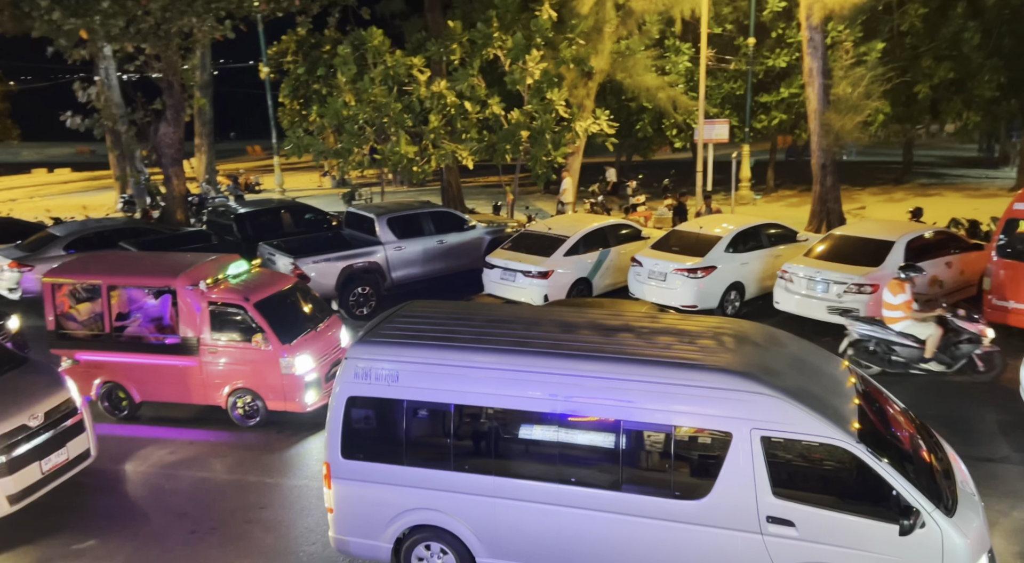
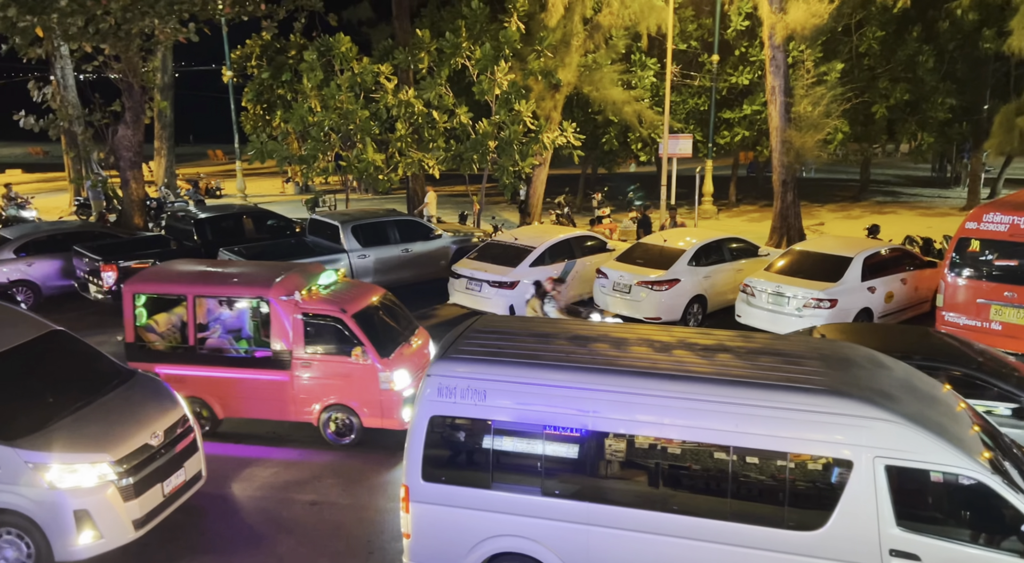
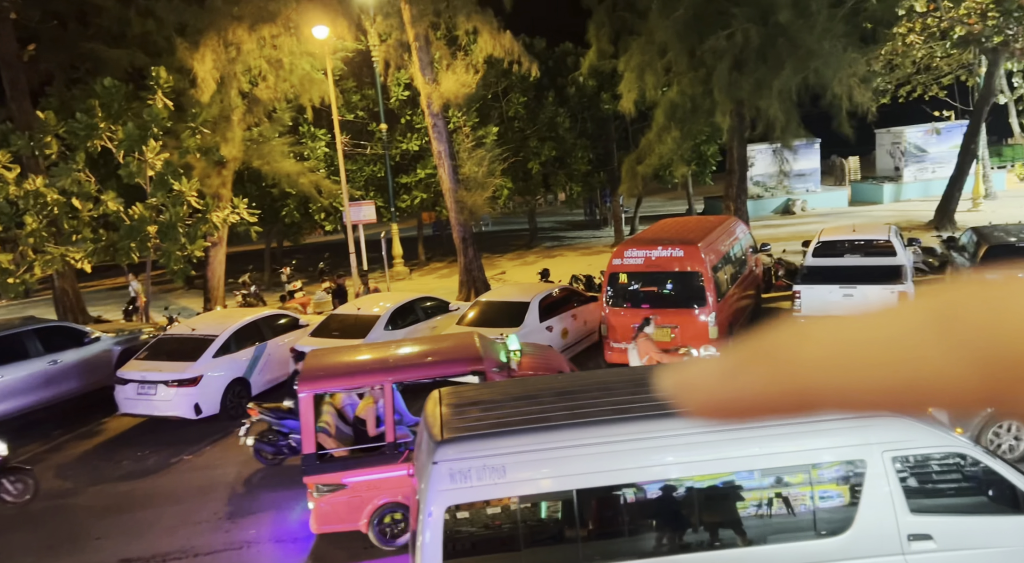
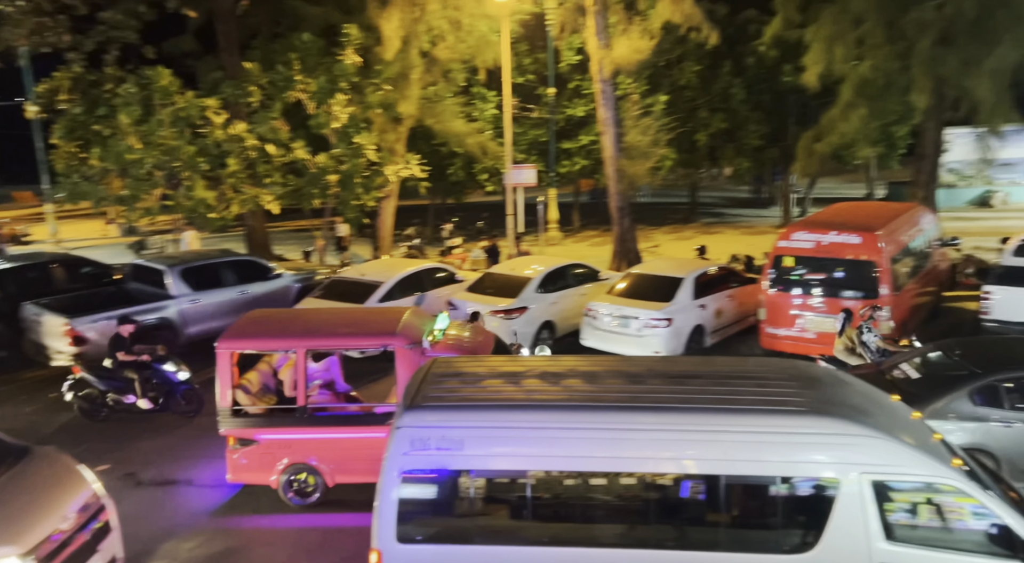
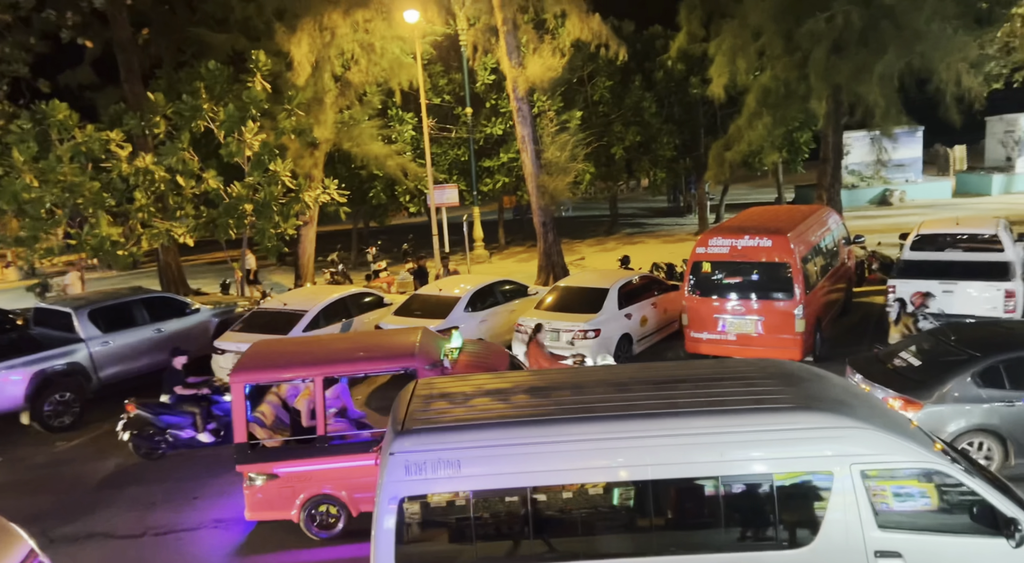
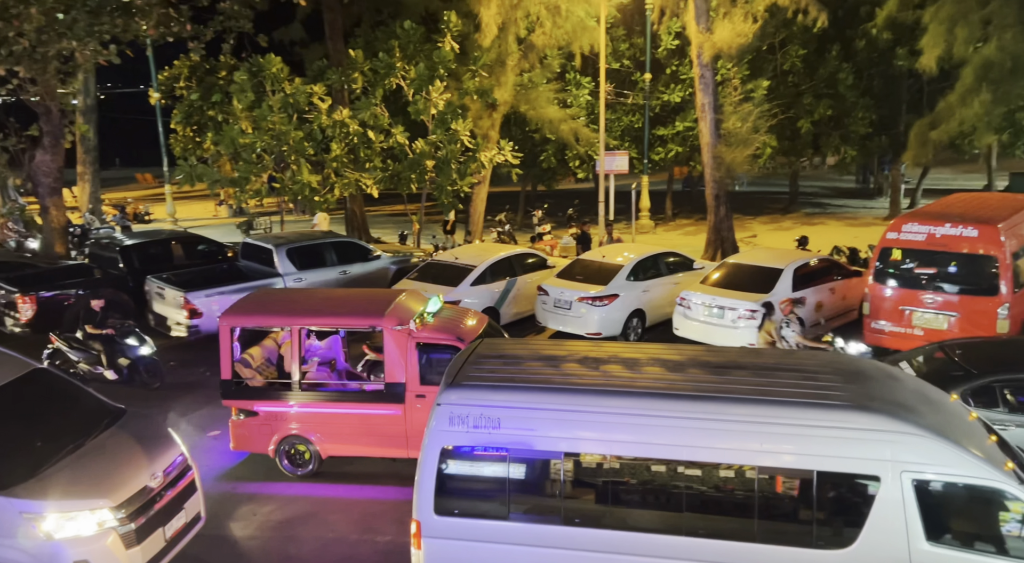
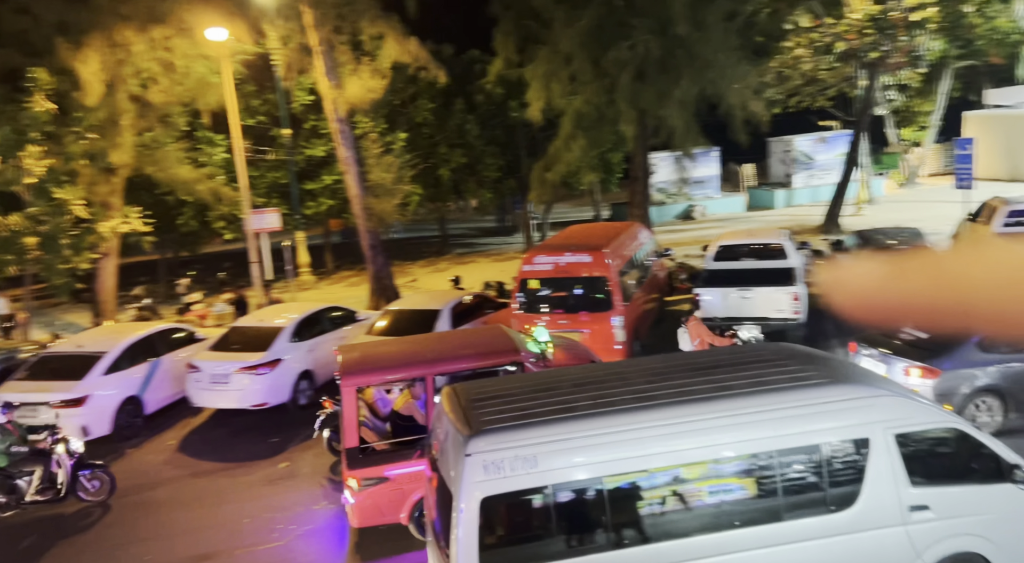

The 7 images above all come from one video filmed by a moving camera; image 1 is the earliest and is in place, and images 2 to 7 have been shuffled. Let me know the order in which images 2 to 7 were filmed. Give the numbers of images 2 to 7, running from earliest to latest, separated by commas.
2, 6, 4, 5, 3, 7
